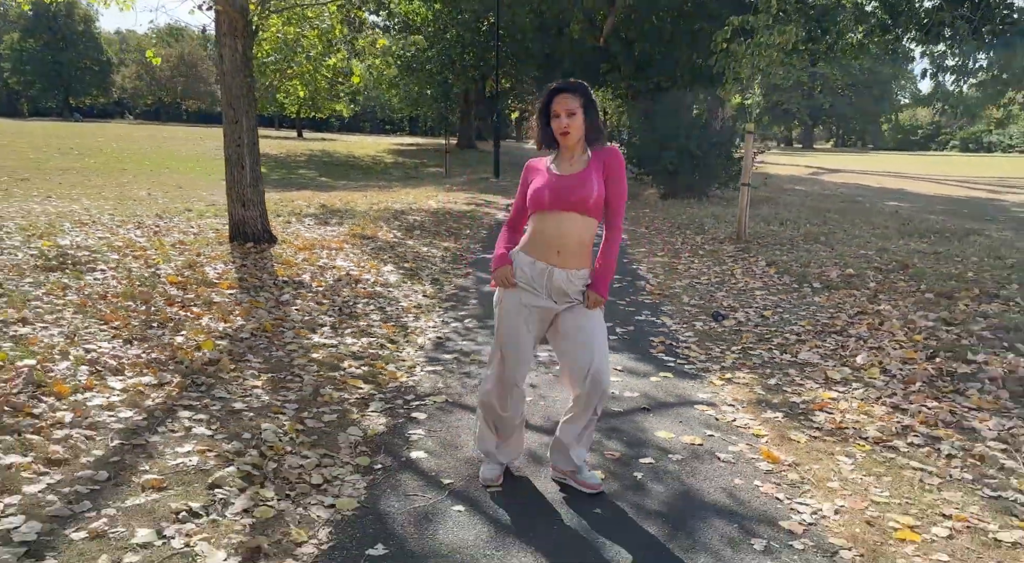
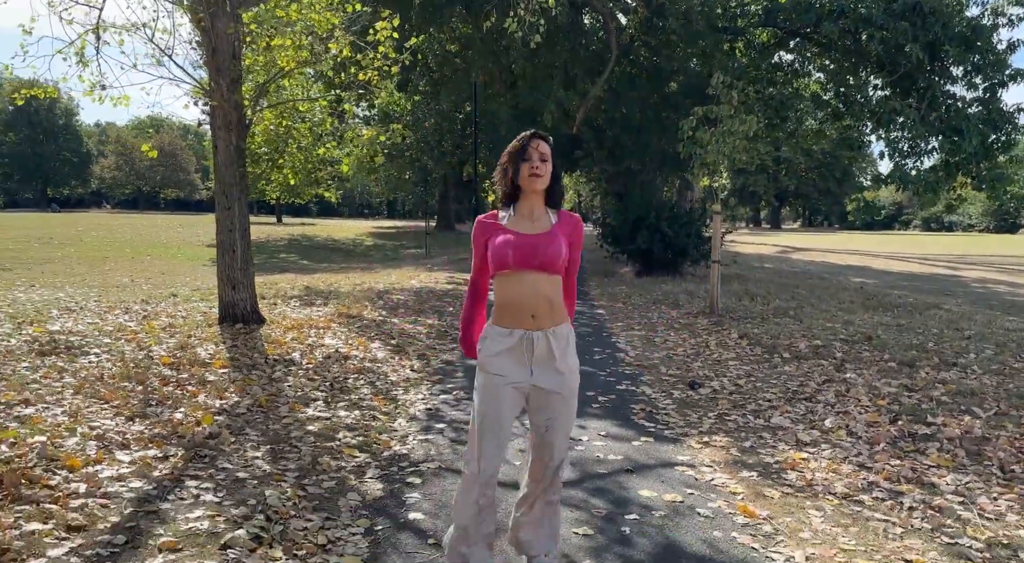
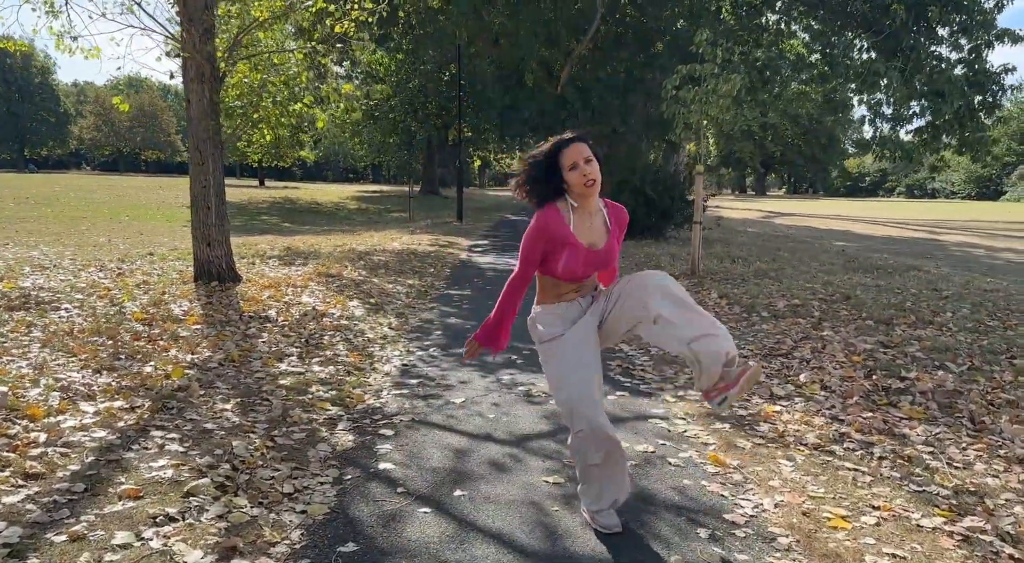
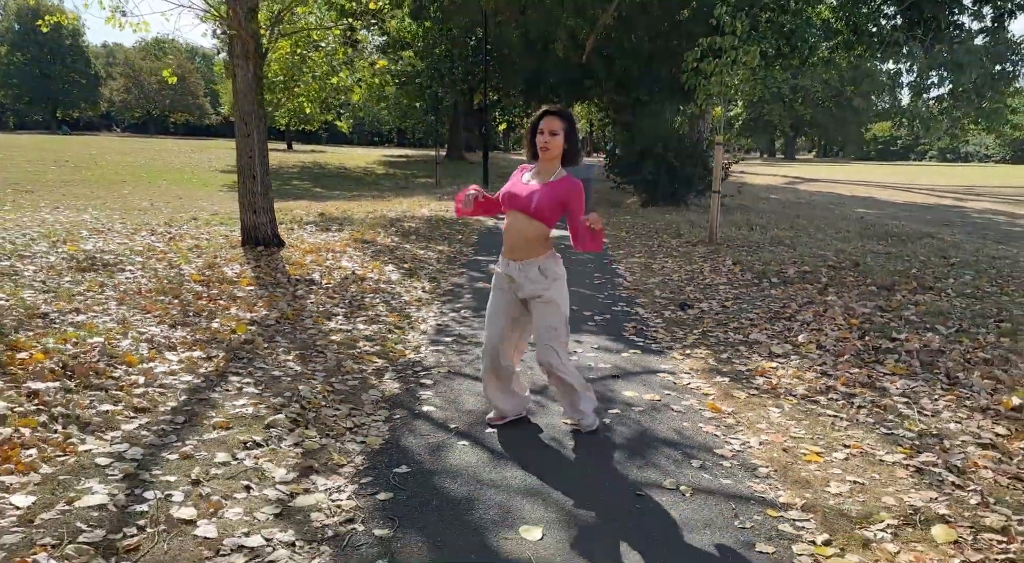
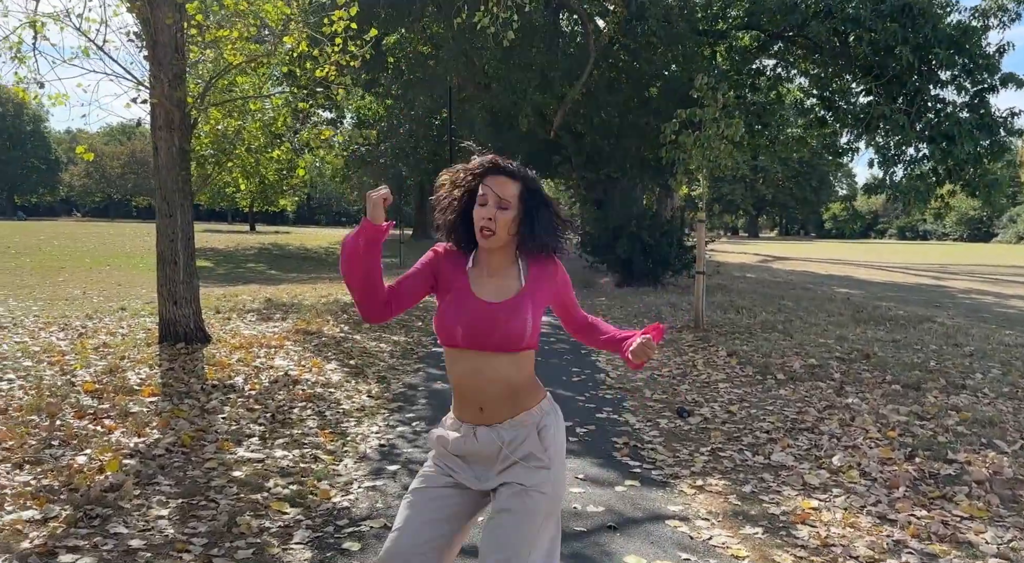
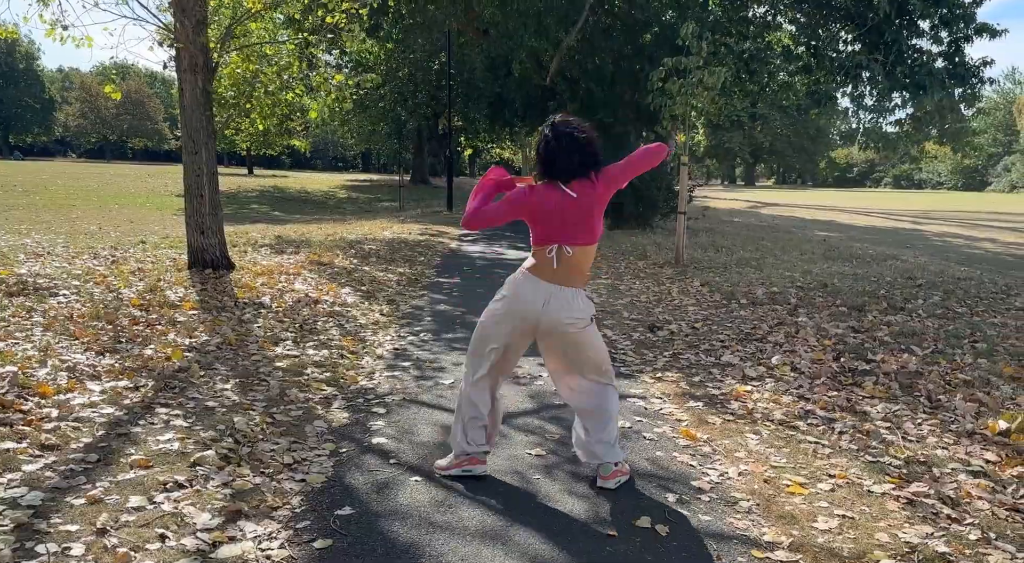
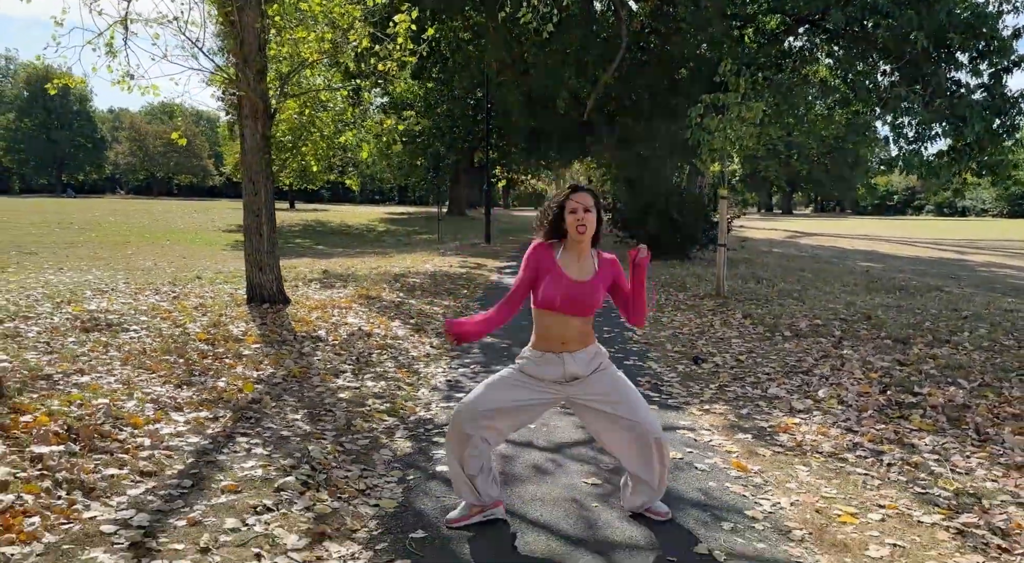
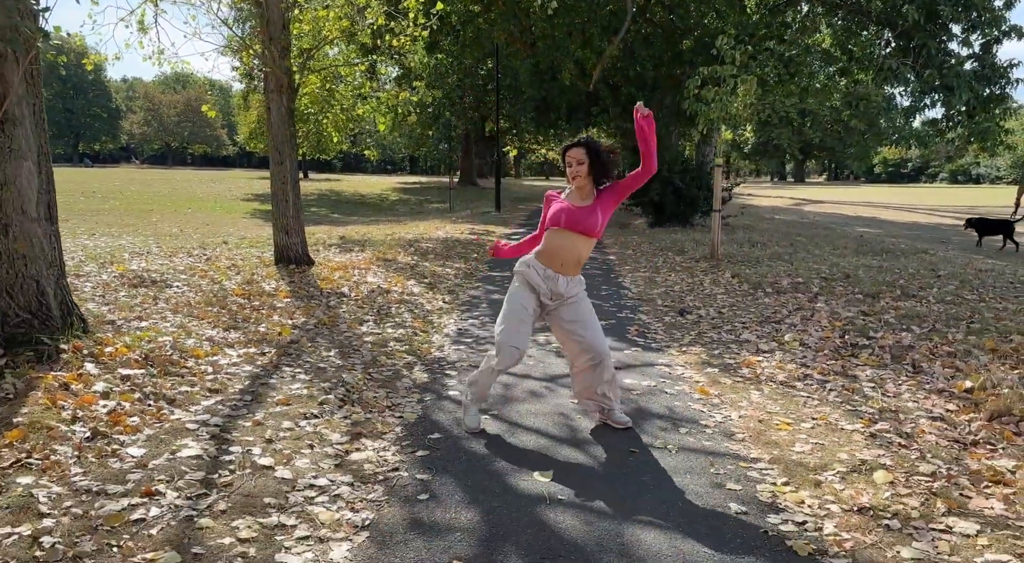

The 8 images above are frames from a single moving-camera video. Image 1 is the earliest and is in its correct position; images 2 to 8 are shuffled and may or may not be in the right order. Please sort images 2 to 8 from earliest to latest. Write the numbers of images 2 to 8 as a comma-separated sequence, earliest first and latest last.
4, 3, 6, 5, 2, 7, 8
